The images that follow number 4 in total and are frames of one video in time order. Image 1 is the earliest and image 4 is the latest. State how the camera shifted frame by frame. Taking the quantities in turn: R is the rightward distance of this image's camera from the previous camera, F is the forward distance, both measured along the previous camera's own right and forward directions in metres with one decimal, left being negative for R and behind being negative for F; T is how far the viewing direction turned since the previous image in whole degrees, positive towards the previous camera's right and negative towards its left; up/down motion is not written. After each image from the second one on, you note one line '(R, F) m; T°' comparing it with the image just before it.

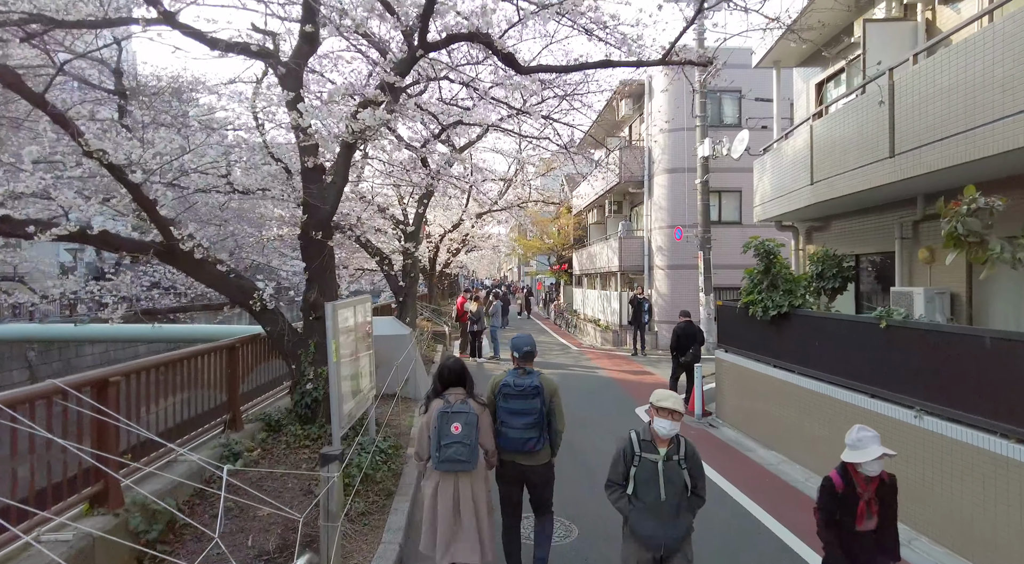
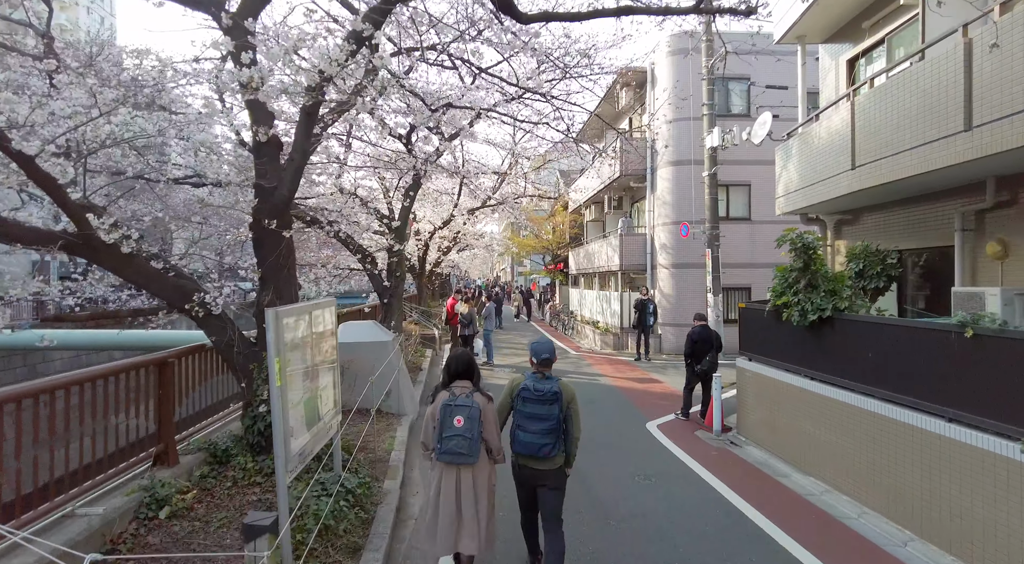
(0.0, +1.1) m; +1°
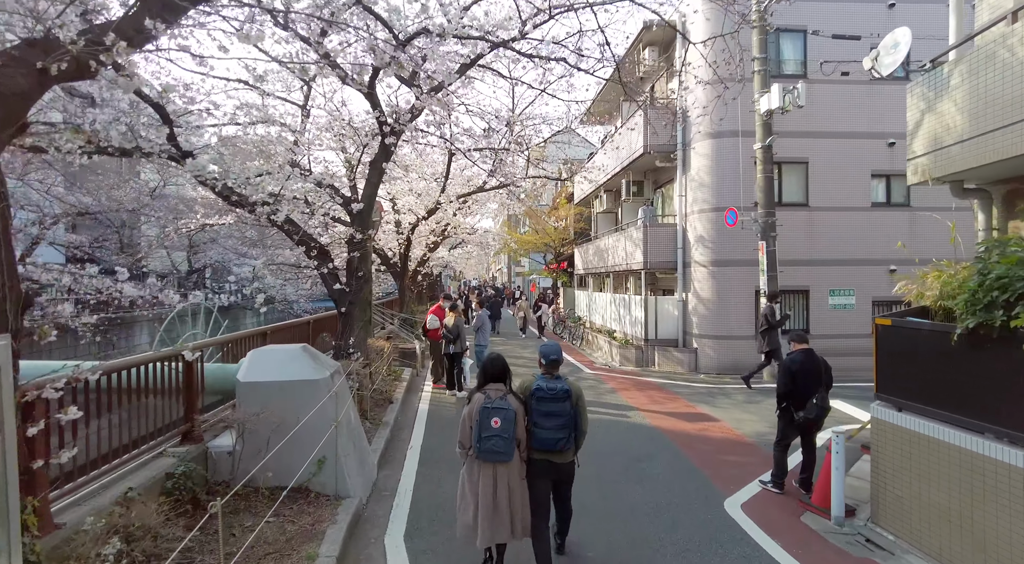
(-0.1, +3.1) m; 0°
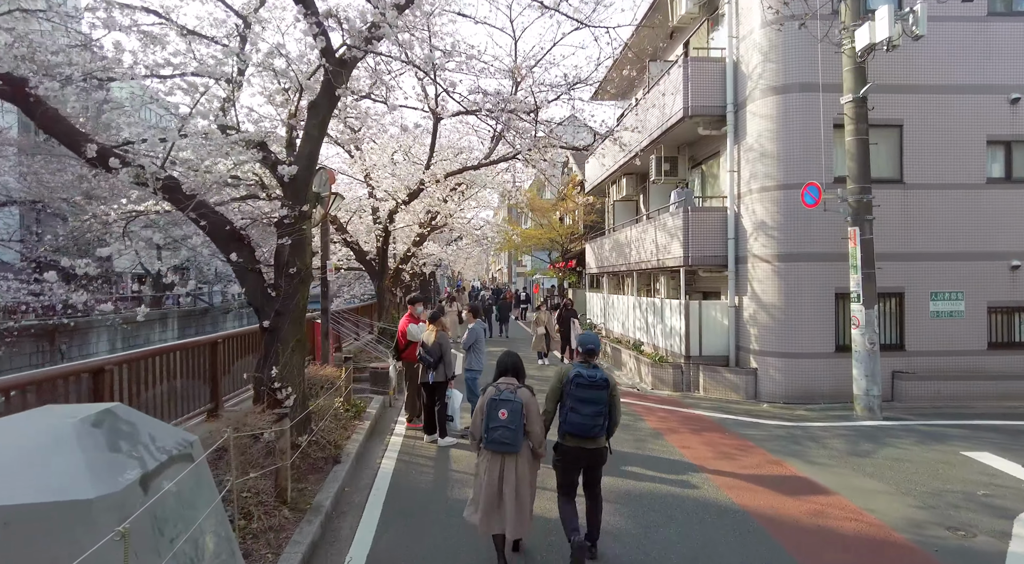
(-0.1, +3.0) m; 0°
